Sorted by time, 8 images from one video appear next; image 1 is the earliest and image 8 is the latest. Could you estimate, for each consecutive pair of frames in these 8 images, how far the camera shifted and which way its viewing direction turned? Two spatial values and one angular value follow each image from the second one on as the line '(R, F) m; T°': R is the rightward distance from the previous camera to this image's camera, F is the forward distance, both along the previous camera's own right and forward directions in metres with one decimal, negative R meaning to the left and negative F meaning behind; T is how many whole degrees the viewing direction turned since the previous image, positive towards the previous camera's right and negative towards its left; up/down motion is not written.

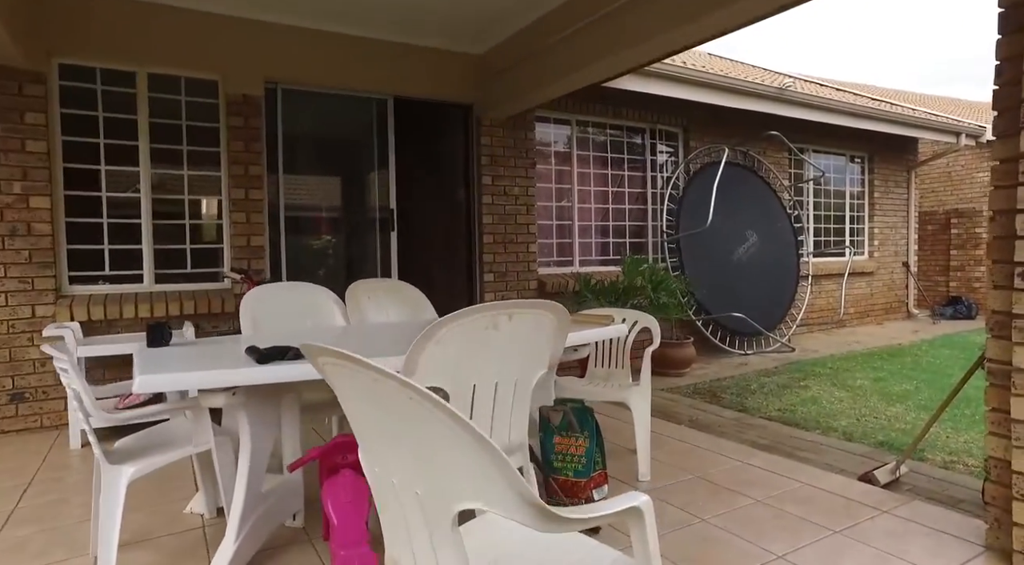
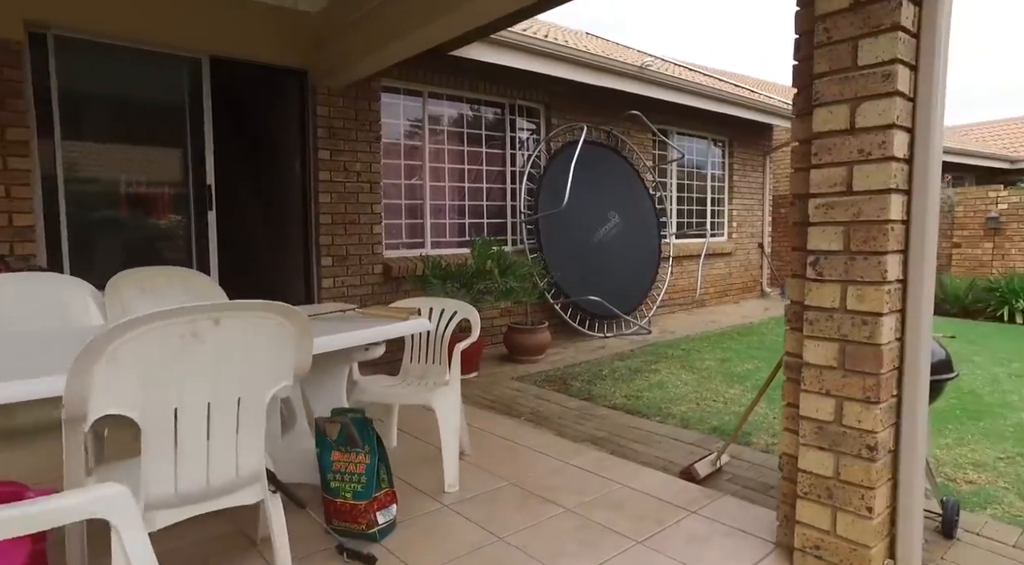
(+0.5, +0.3) m; +9°
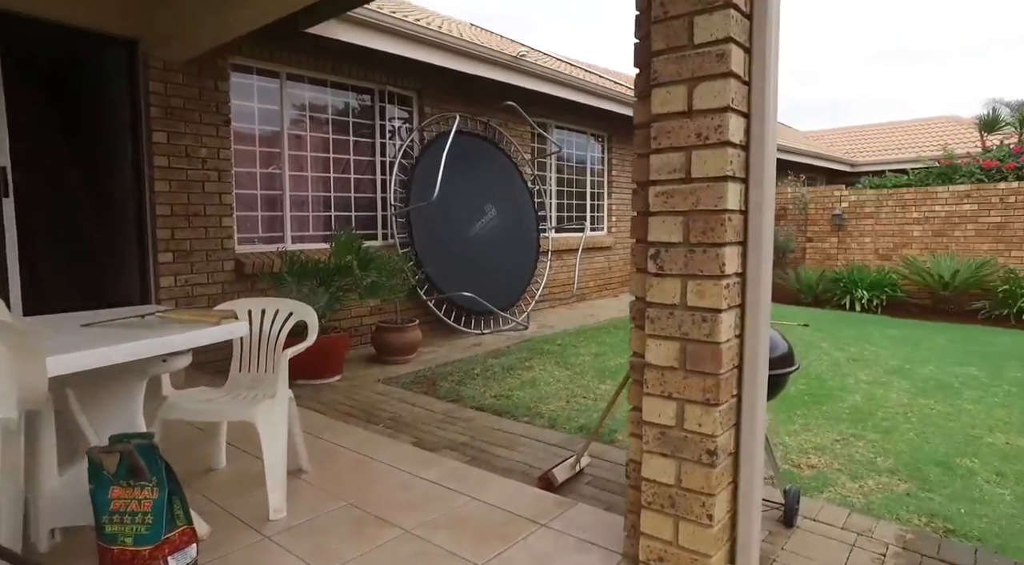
(+0.2, +0.2) m; +10°
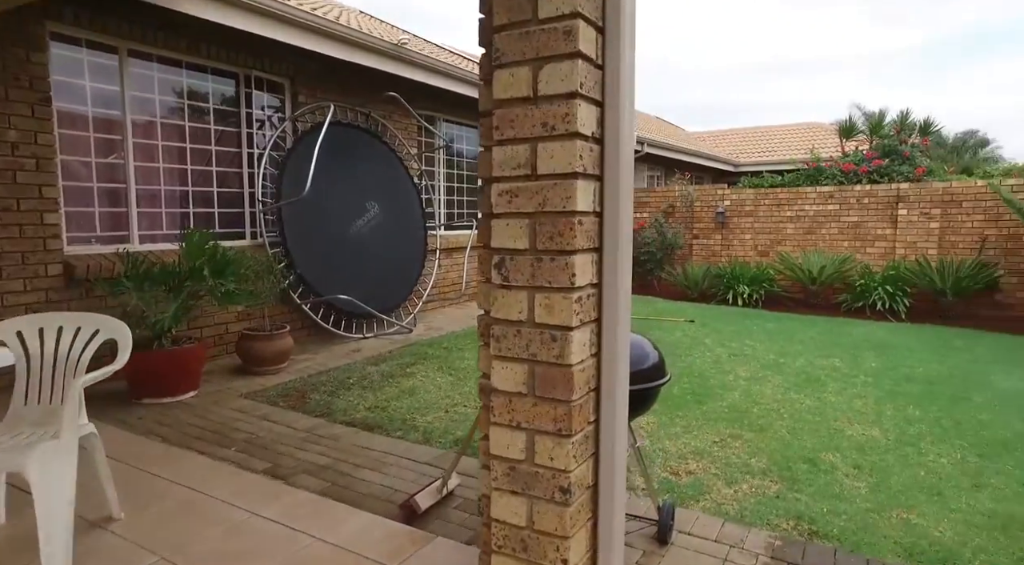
(+0.2, +0.3) m; +9°
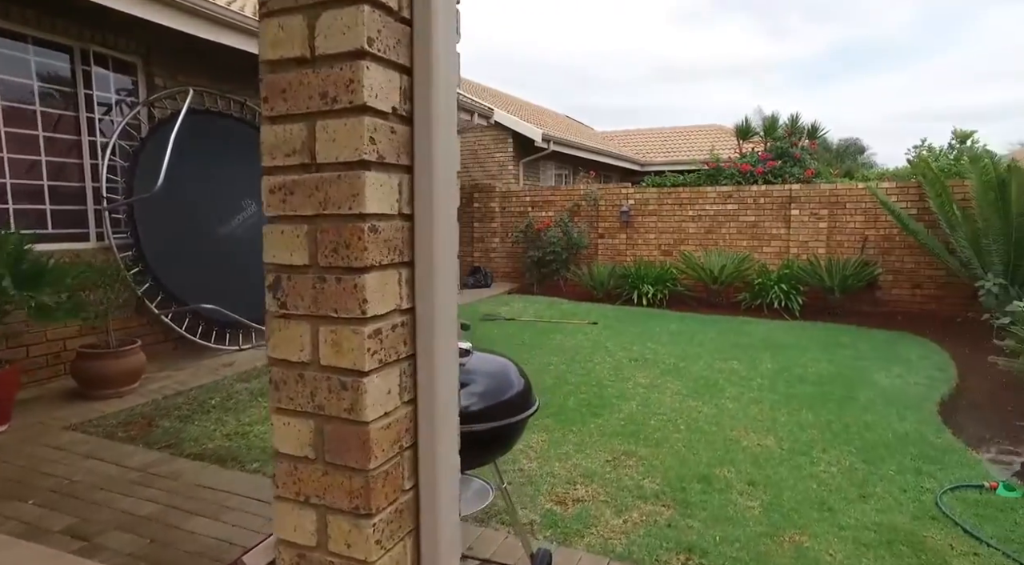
(+0.3, +0.4) m; +8°
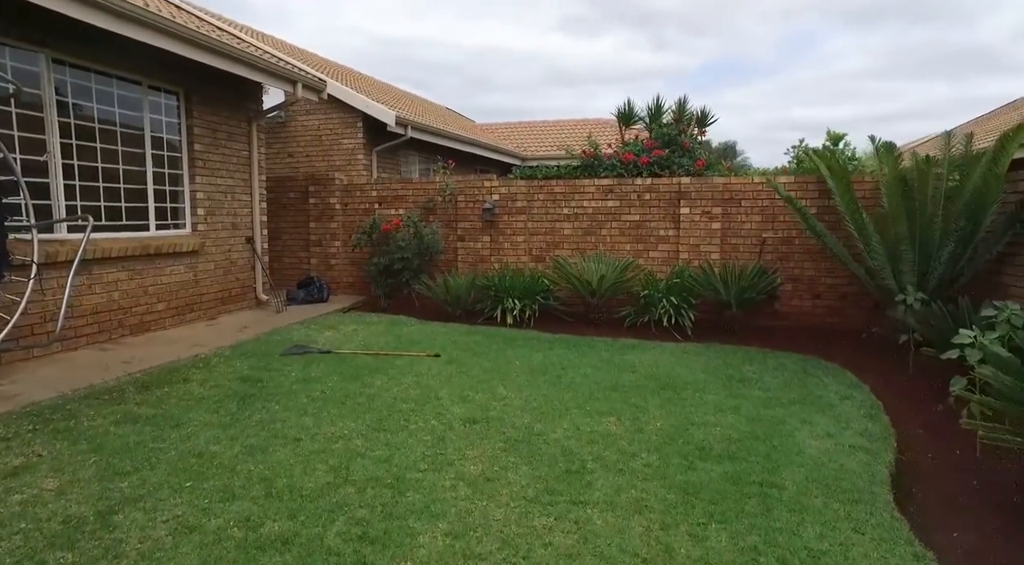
(+0.7, +1.7) m; +10°
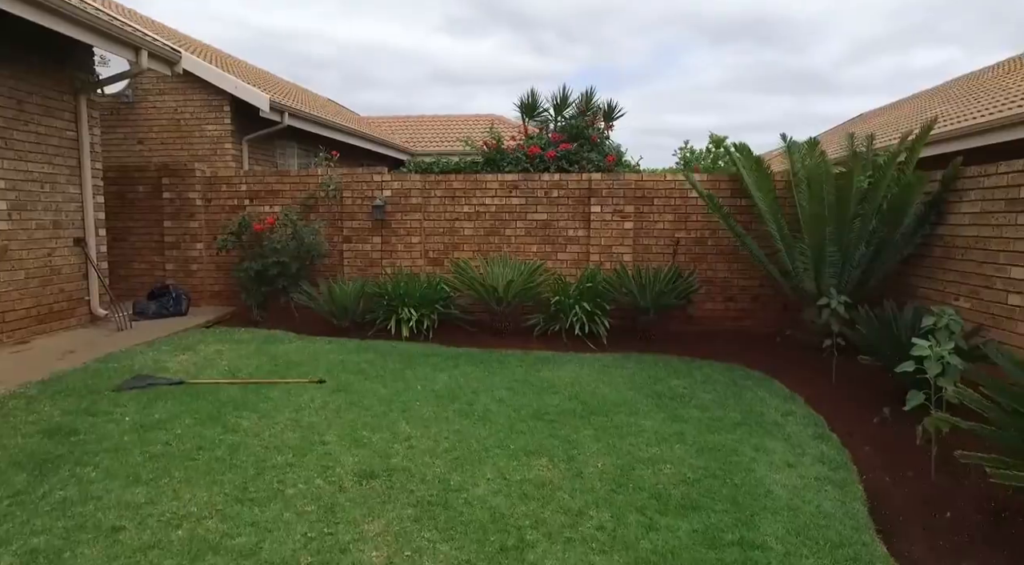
(-0.1, +0.8) m; +11°
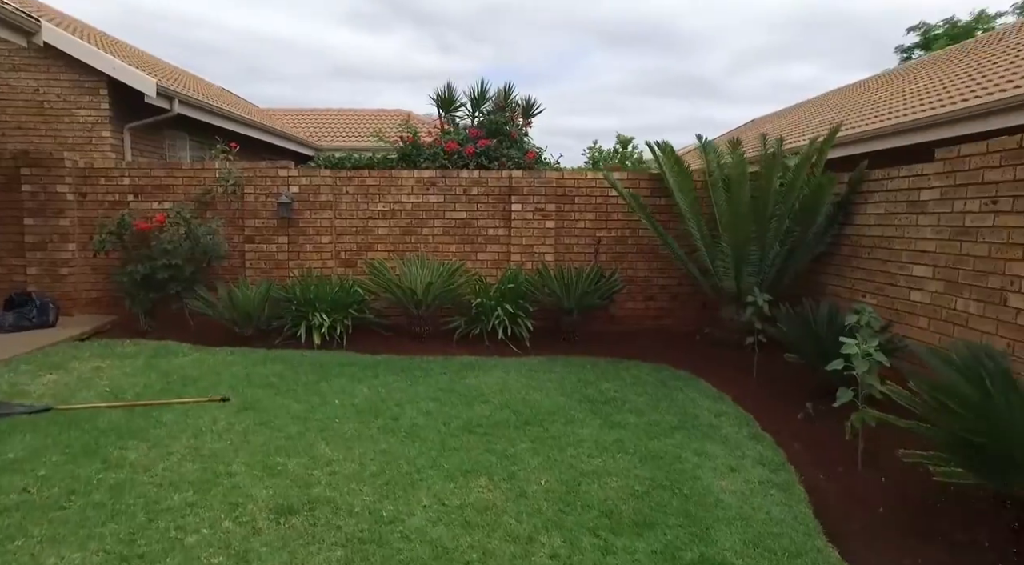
(-0.1, +0.3) m; +9°
